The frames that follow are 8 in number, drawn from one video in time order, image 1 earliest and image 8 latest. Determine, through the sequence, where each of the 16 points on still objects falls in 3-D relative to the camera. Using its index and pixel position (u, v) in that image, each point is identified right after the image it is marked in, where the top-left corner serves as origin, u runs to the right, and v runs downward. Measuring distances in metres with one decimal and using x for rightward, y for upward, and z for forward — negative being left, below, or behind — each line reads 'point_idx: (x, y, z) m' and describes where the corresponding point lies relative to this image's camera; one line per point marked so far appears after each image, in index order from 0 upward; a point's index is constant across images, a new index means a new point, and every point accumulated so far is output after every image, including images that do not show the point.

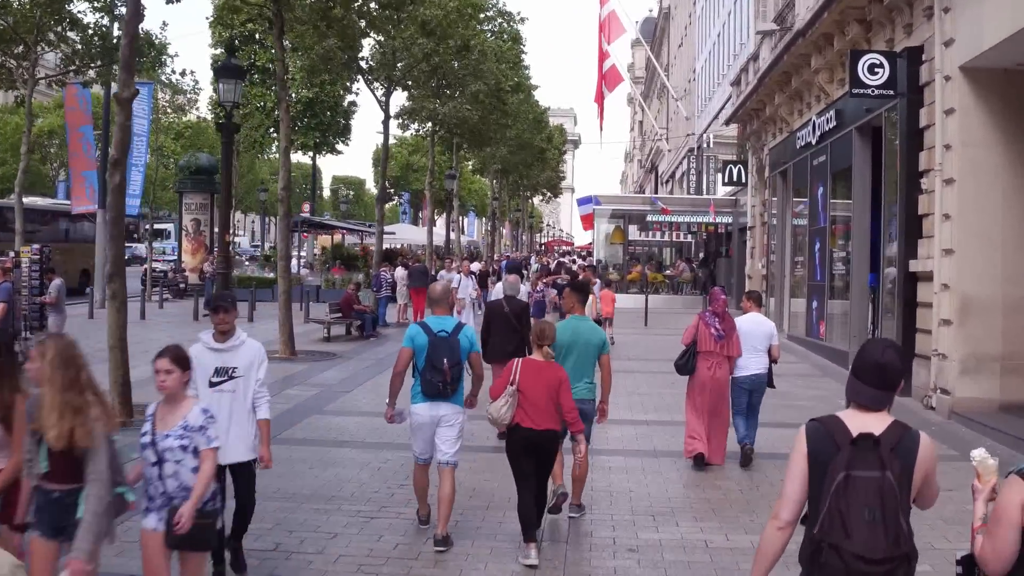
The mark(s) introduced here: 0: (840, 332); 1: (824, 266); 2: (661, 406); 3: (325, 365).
0: (+5.5, -0.8, +18.0) m
1: (+5.6, +0.4, +19.1) m
2: (+1.8, -1.5, +12.9) m
3: (-3.0, -1.2, +17.2) m
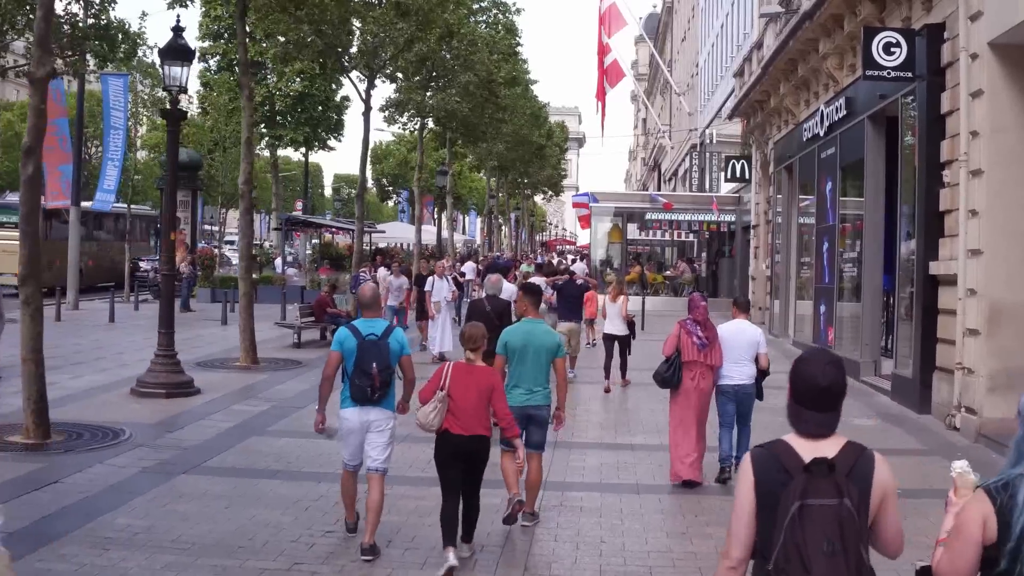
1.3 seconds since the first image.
0: (+5.2, -0.8, +16.5) m
1: (+5.3, +0.3, +17.6) m
2: (+1.4, -1.5, +11.5) m
3: (-3.3, -1.3, +15.8) m
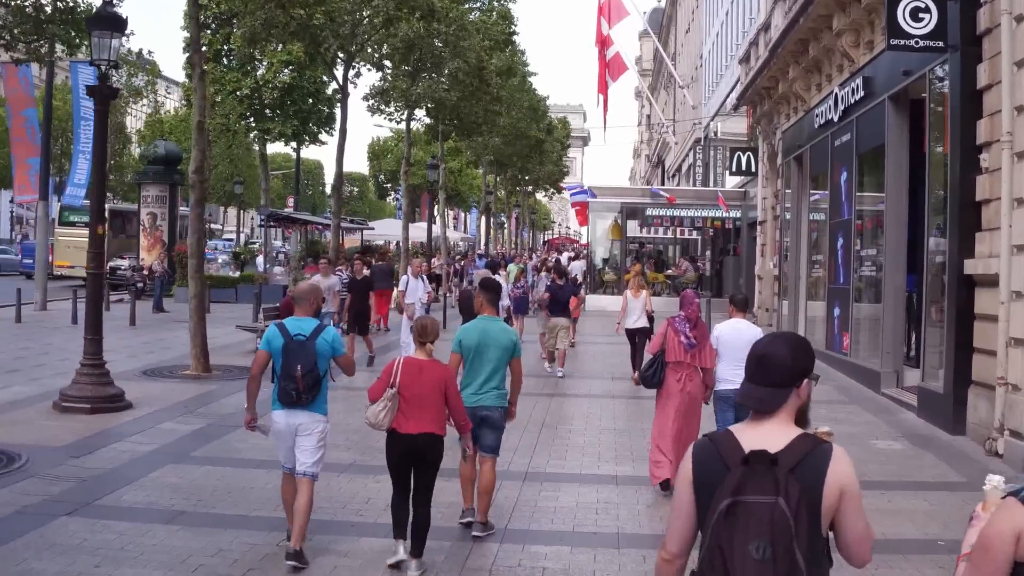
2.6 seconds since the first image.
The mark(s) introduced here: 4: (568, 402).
0: (+5.0, -0.8, +14.9) m
1: (+5.0, +0.3, +16.0) m
2: (+1.1, -1.5, +9.8) m
3: (-3.6, -1.3, +14.2) m
4: (+0.6, -1.3, +12.2) m
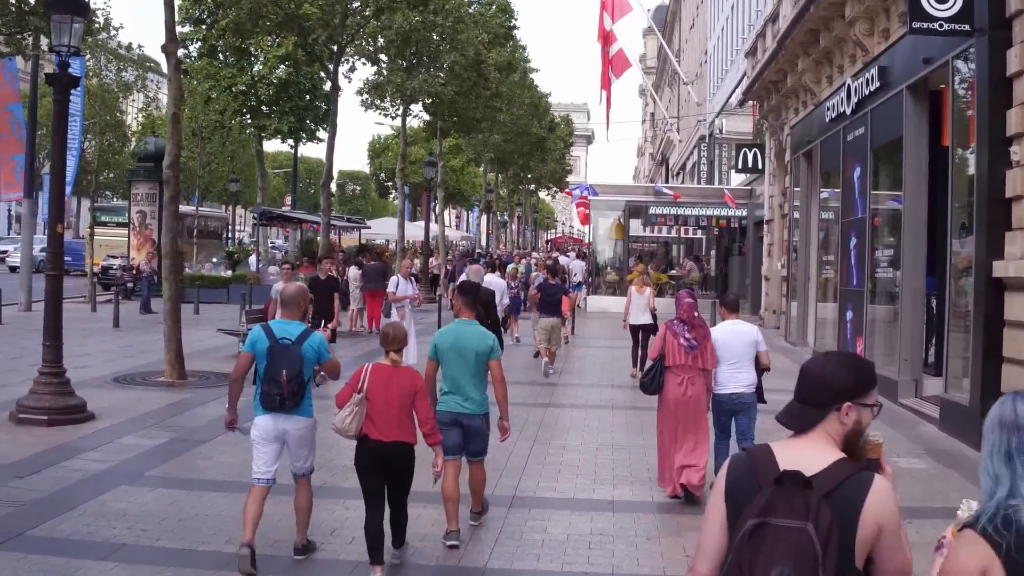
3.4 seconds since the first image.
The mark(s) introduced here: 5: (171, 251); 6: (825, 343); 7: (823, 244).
0: (+4.9, -0.9, +14.0) m
1: (+4.9, +0.3, +15.1) m
2: (+1.0, -1.6, +9.0) m
3: (-3.7, -1.3, +13.3) m
4: (+0.5, -1.4, +11.3) m
5: (-4.5, +0.5, +14.0) m
6: (+5.2, -0.9, +17.8) m
7: (+5.4, +0.8, +18.5) m
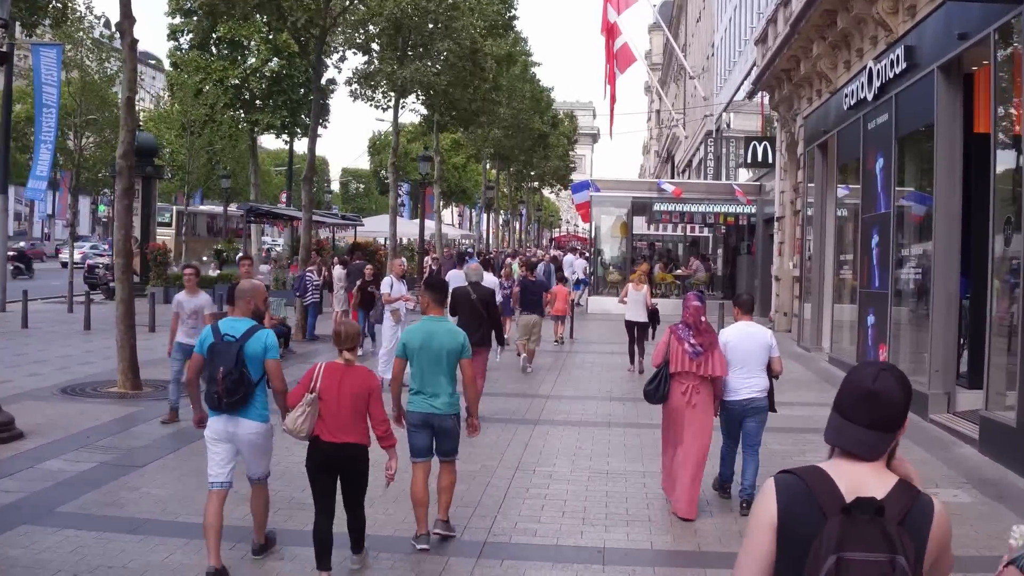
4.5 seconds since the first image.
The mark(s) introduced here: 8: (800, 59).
0: (+4.7, -0.9, +12.7) m
1: (+4.8, +0.3, +13.8) m
2: (+0.8, -1.6, +7.7) m
3: (-3.8, -1.3, +12.0) m
4: (+0.3, -1.4, +10.0) m
5: (-4.6, +0.5, +12.8) m
6: (+5.1, -0.9, +16.5) m
7: (+5.3, +0.8, +17.2) m
8: (+5.3, +4.2, +19.4) m
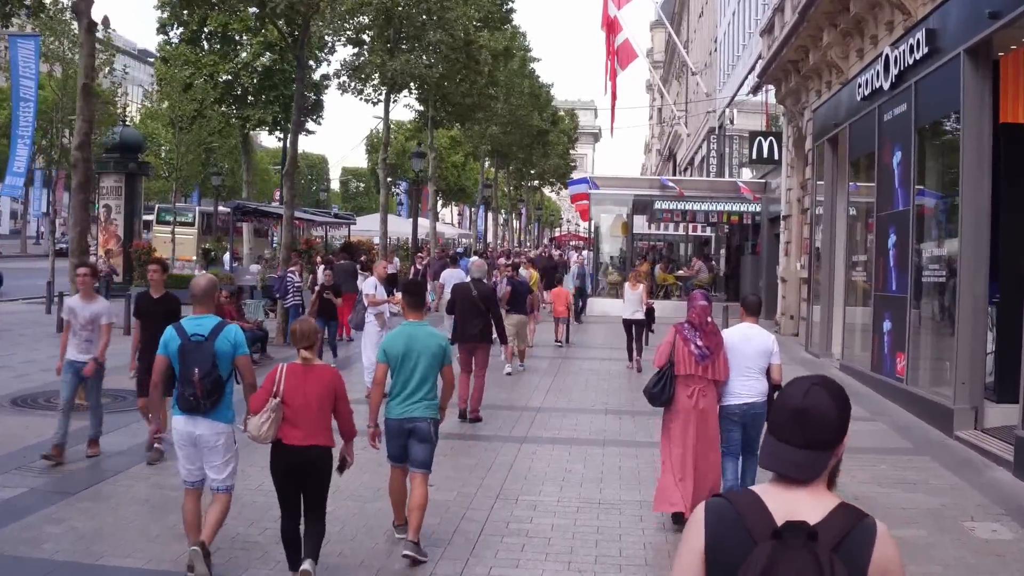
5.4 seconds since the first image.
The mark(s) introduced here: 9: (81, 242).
0: (+4.6, -0.9, +11.7) m
1: (+4.7, +0.2, +12.8) m
2: (+0.7, -1.6, +6.7) m
3: (-4.0, -1.4, +11.1) m
4: (+0.2, -1.4, +9.1) m
5: (-4.8, +0.5, +11.8) m
6: (+5.0, -1.0, +15.5) m
7: (+5.2, +0.7, +16.2) m
8: (+5.2, +4.2, +18.4) m
9: (-4.8, +0.5, +11.8) m
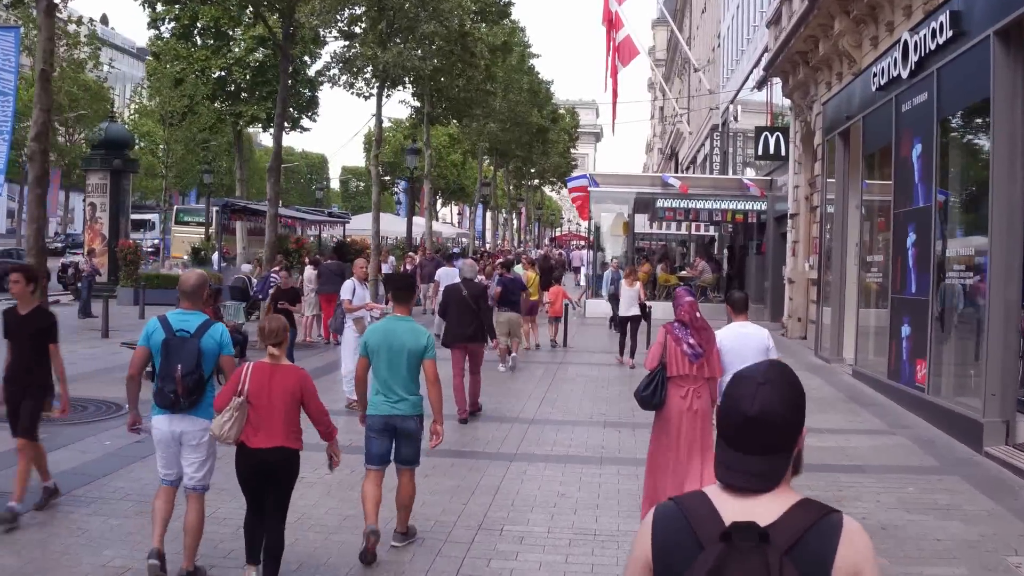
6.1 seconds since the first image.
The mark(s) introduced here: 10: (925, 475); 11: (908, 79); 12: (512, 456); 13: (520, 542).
0: (+4.5, -1.0, +10.8) m
1: (+4.6, +0.2, +11.9) m
2: (+0.6, -1.6, +5.8) m
3: (-4.1, -1.4, +10.2) m
4: (+0.1, -1.5, +8.2) m
5: (-4.9, +0.4, +10.9) m
6: (+4.9, -1.0, +14.6) m
7: (+5.1, +0.7, +15.3) m
8: (+5.1, +4.1, +17.6) m
9: (-4.9, +0.5, +10.9) m
10: (+3.4, -1.5, +8.7) m
11: (+4.7, +2.5, +12.5) m
12: (0.0, -1.4, +9.0) m
13: (0.0, -1.6, +6.6) m
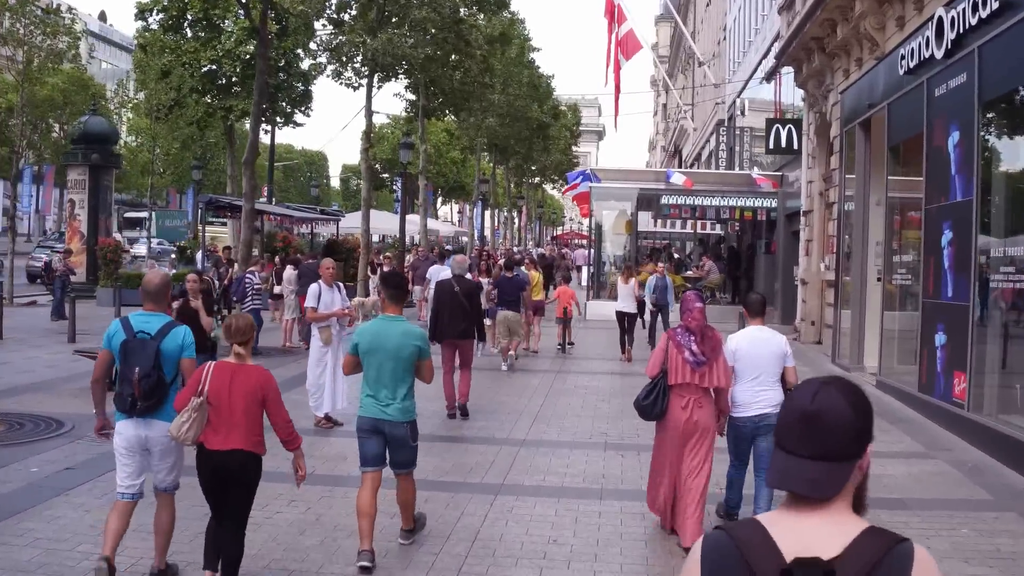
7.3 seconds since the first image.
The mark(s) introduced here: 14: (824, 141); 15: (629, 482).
0: (+4.4, -1.0, +9.6) m
1: (+4.5, +0.2, +10.7) m
2: (+0.5, -1.7, +4.6) m
3: (-4.2, -1.4, +9.0) m
4: (0.0, -1.5, +7.0) m
5: (-5.0, +0.4, +9.7) m
6: (+4.8, -1.0, +13.4) m
7: (+5.0, +0.7, +14.1) m
8: (+5.0, +4.1, +16.3) m
9: (-4.9, +0.4, +9.7) m
10: (+3.3, -1.6, +7.5) m
11: (+4.6, +2.4, +11.3) m
12: (-0.1, -1.5, +7.8) m
13: (-0.1, -1.6, +5.4) m
14: (+5.7, +2.7, +19.6) m
15: (+0.9, -1.5, +8.1) m
